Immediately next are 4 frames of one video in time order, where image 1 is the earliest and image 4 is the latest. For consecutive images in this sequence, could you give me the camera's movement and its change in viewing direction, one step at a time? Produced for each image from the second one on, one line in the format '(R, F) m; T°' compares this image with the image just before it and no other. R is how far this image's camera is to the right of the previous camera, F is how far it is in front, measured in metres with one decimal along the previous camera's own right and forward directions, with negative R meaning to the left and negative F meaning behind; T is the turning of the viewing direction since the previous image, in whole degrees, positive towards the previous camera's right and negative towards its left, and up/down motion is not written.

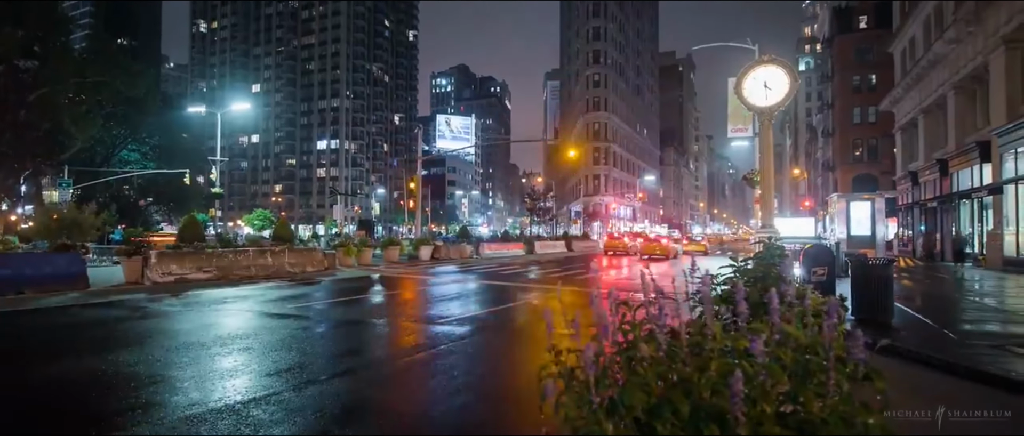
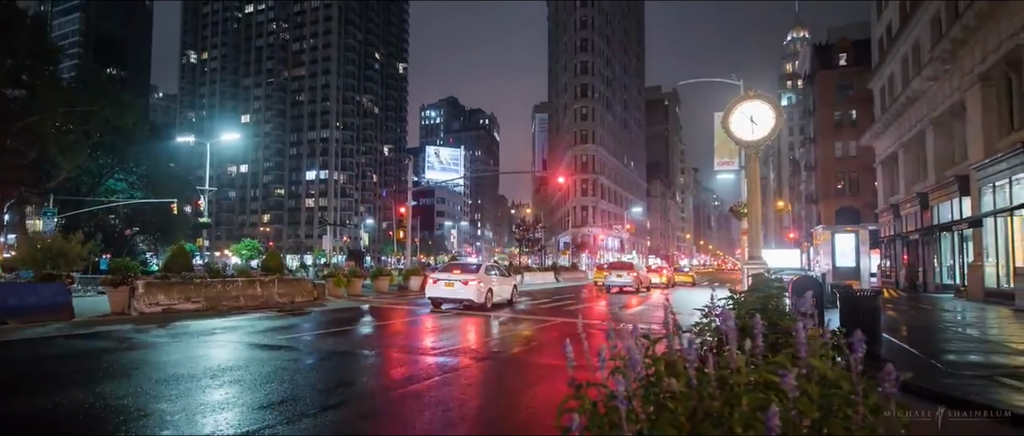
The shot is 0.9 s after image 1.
(-0.3, -0.2) m; +1°
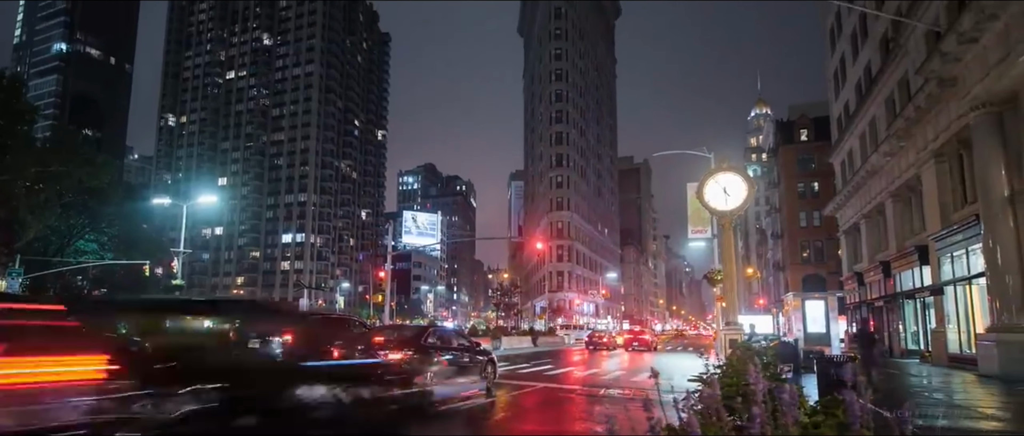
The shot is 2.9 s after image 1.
(-0.6, -0.6) m; +3°
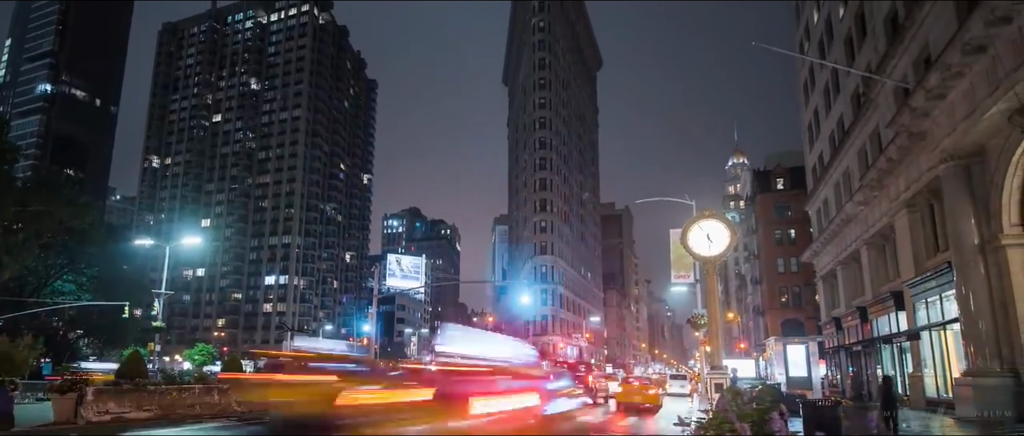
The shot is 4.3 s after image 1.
(-0.5, -0.5) m; +2°
